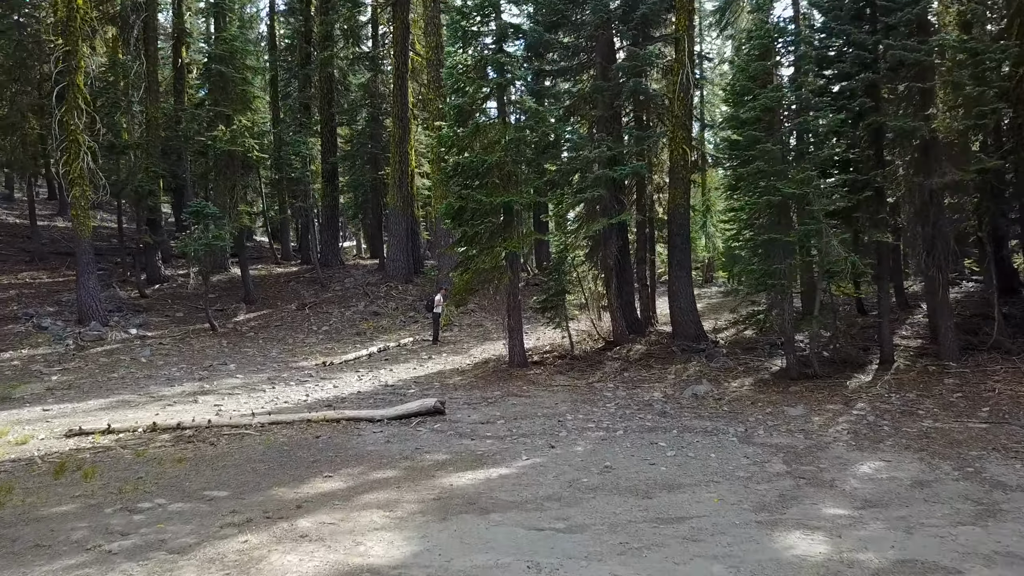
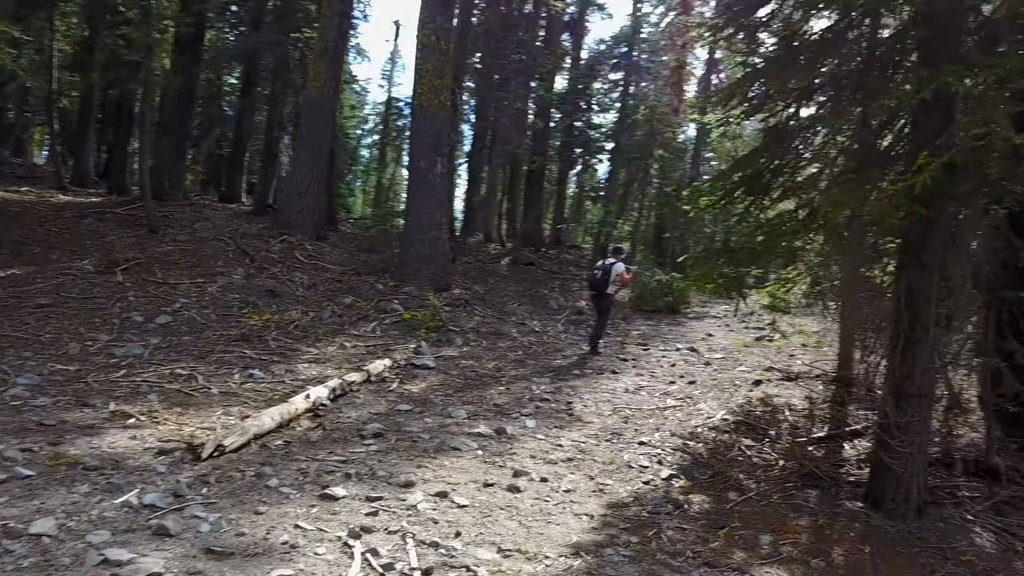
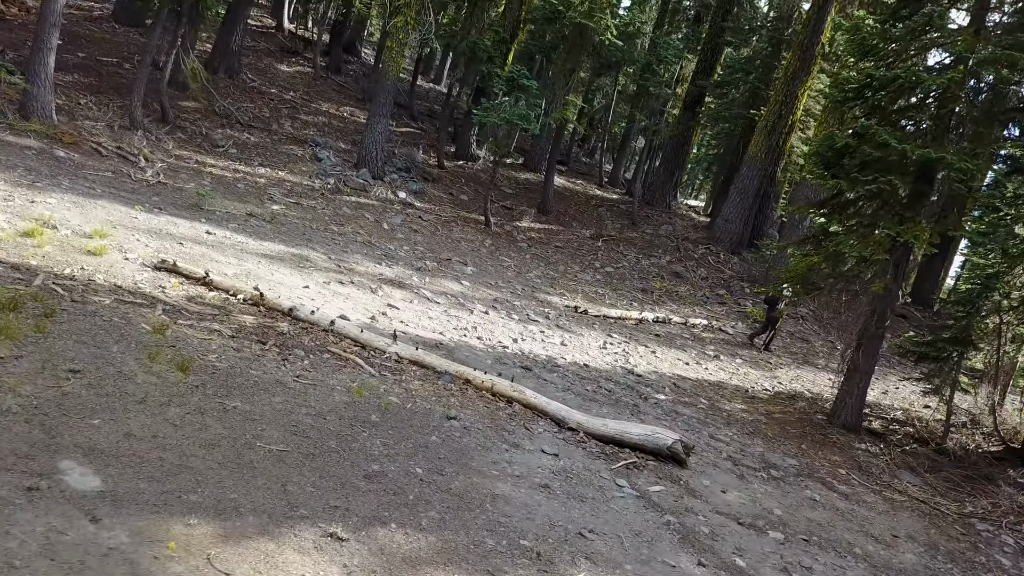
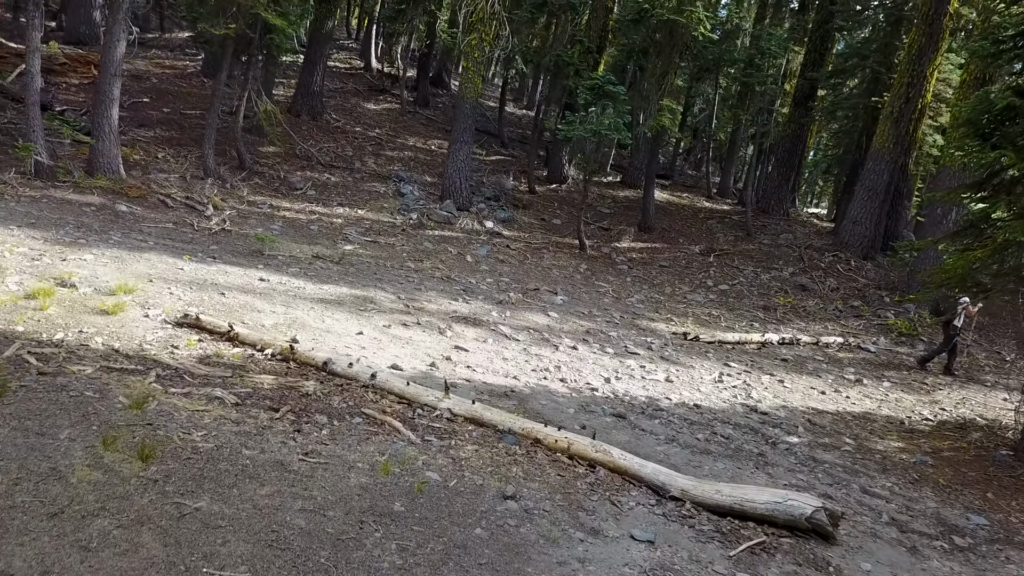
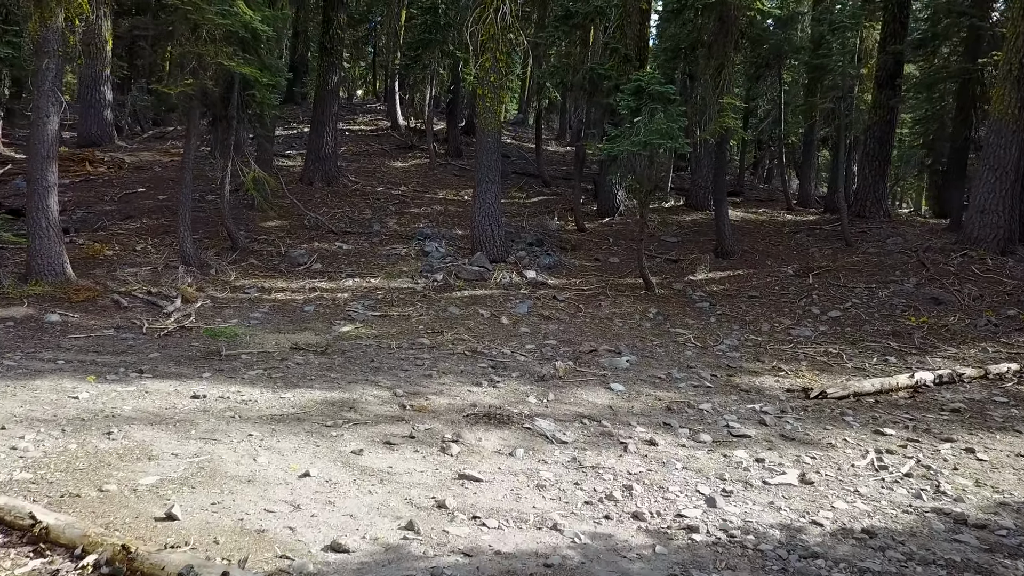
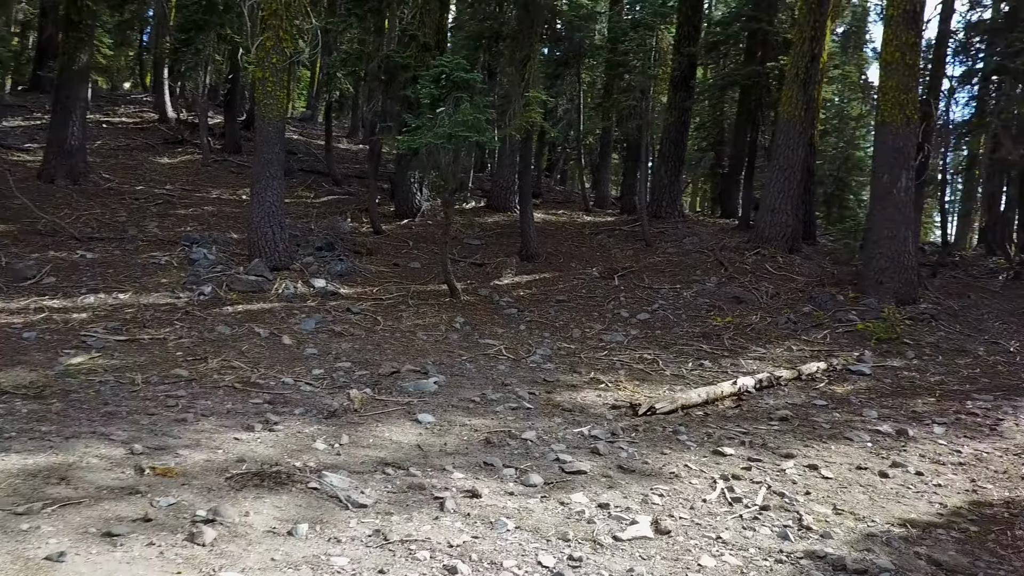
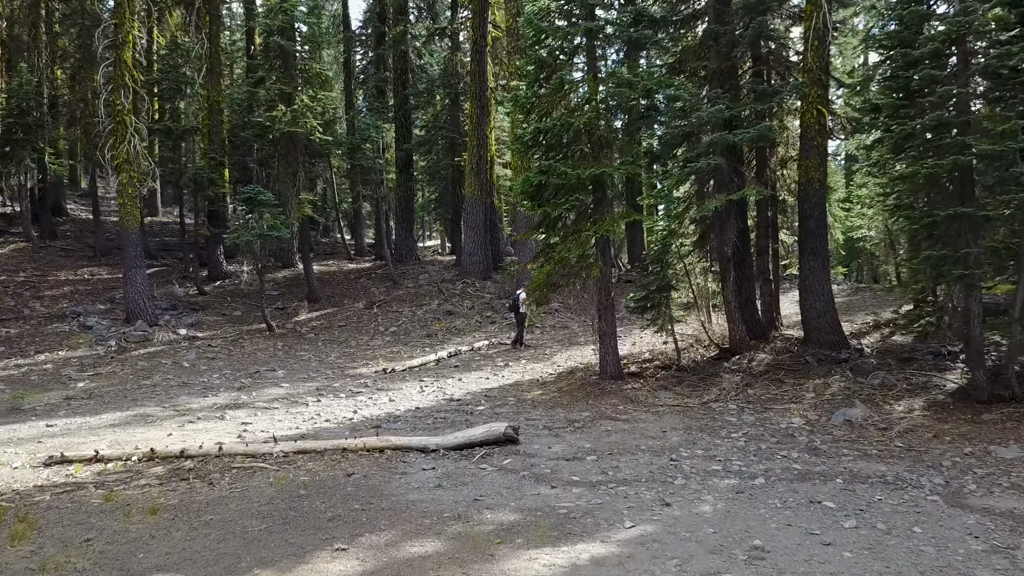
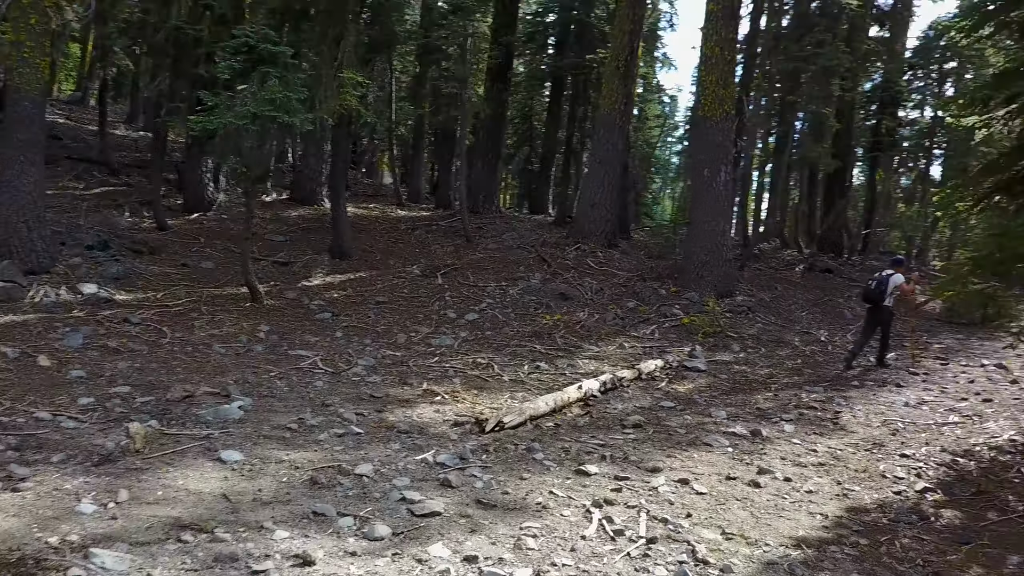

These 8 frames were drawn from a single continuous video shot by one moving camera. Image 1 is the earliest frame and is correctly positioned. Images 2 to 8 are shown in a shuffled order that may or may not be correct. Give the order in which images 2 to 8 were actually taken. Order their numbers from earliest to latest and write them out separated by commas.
7, 3, 4, 5, 6, 8, 2
